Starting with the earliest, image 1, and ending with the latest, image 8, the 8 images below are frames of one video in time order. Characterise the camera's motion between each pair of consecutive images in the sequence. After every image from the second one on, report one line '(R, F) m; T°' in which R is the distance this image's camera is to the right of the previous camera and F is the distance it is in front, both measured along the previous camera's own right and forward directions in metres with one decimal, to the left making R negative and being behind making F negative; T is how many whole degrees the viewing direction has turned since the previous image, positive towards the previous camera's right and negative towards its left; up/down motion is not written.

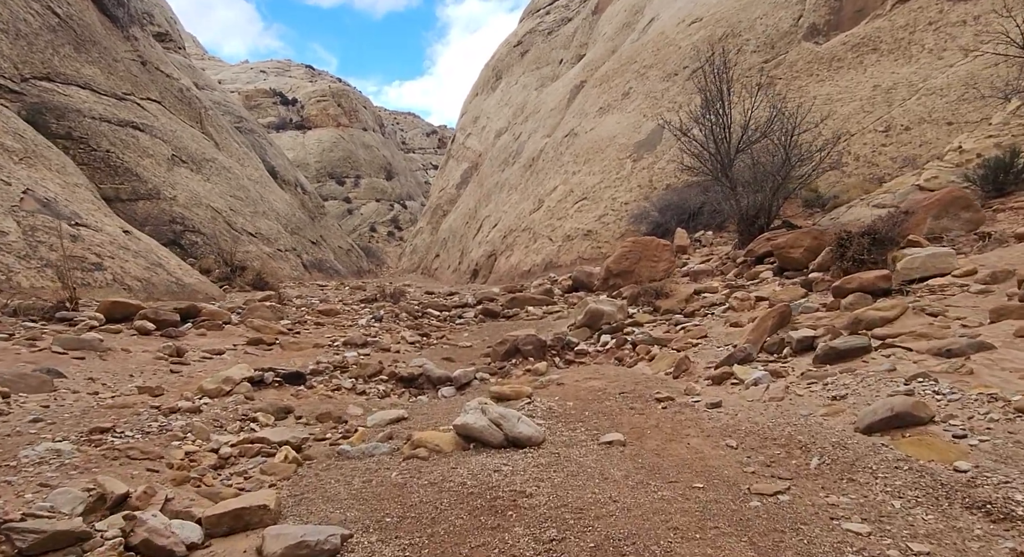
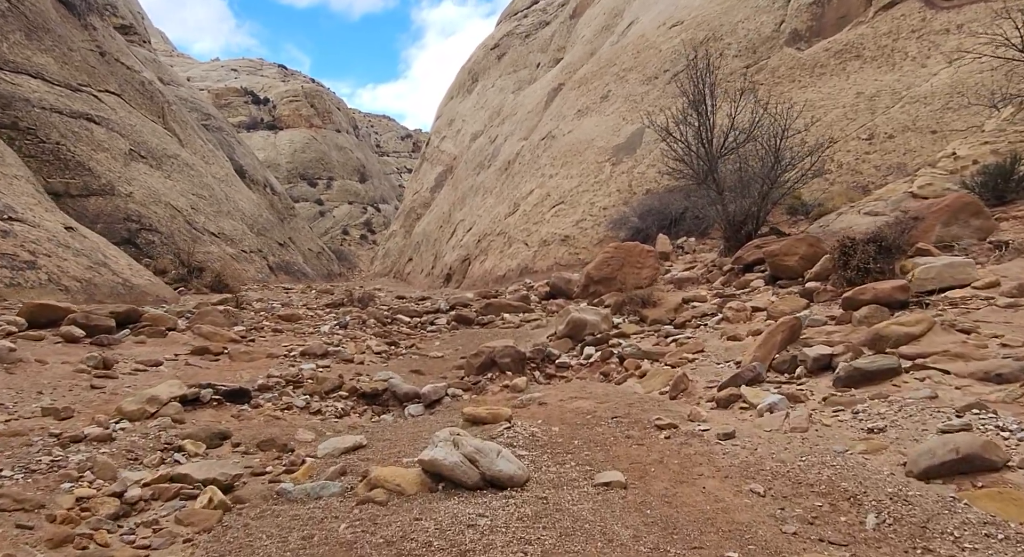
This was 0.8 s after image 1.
(0.0, +0.6) m; +2°
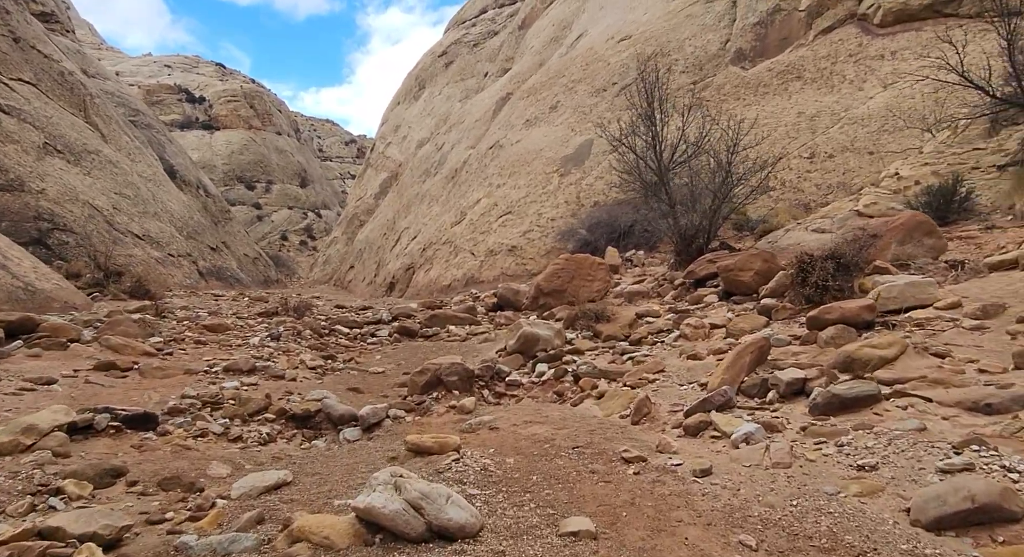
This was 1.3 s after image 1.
(0.0, +0.4) m; +4°
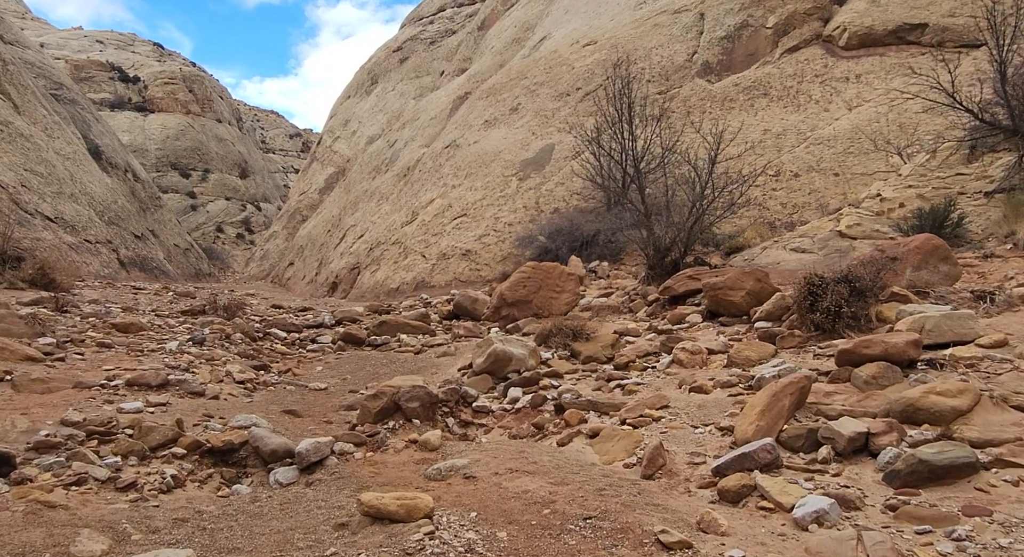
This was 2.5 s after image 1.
(-0.2, +0.9) m; +4°
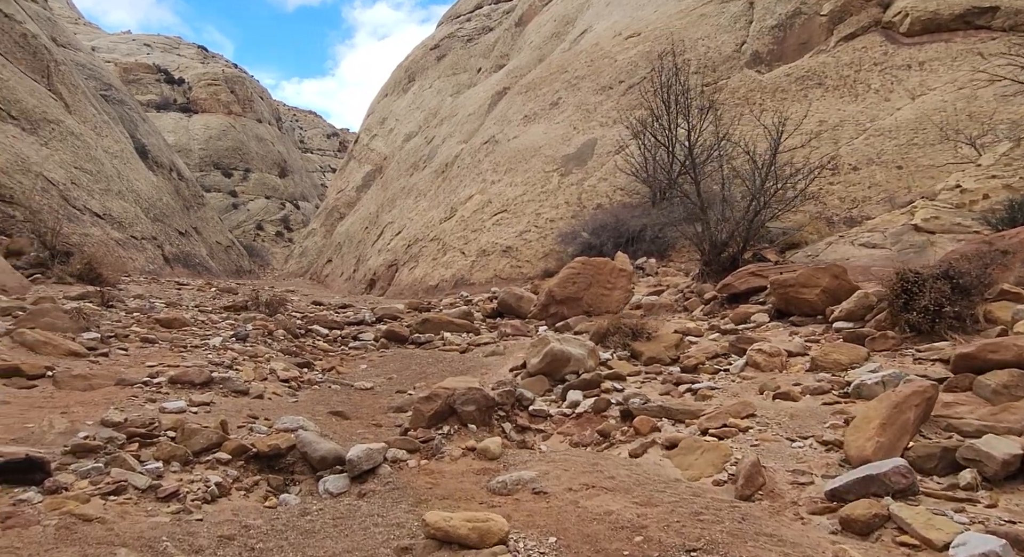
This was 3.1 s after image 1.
(-0.2, +0.4) m; -3°
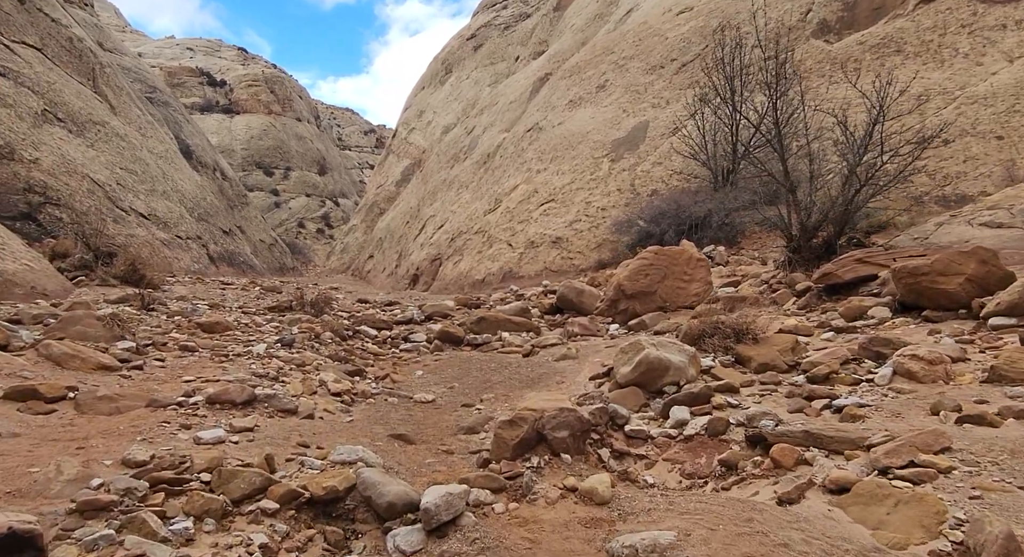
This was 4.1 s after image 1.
(-0.3, +0.8) m; -3°
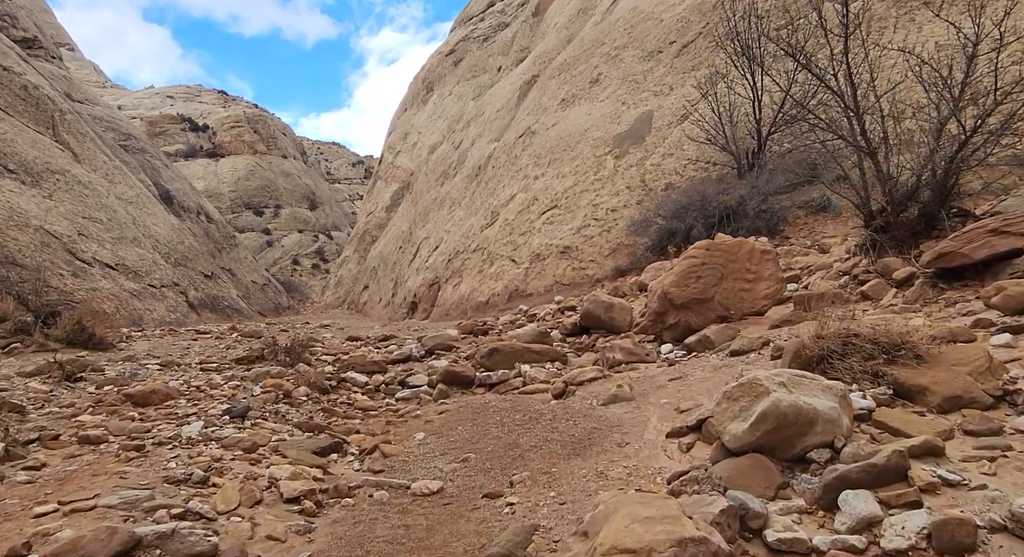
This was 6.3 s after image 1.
(-0.1, +1.8) m; 0°
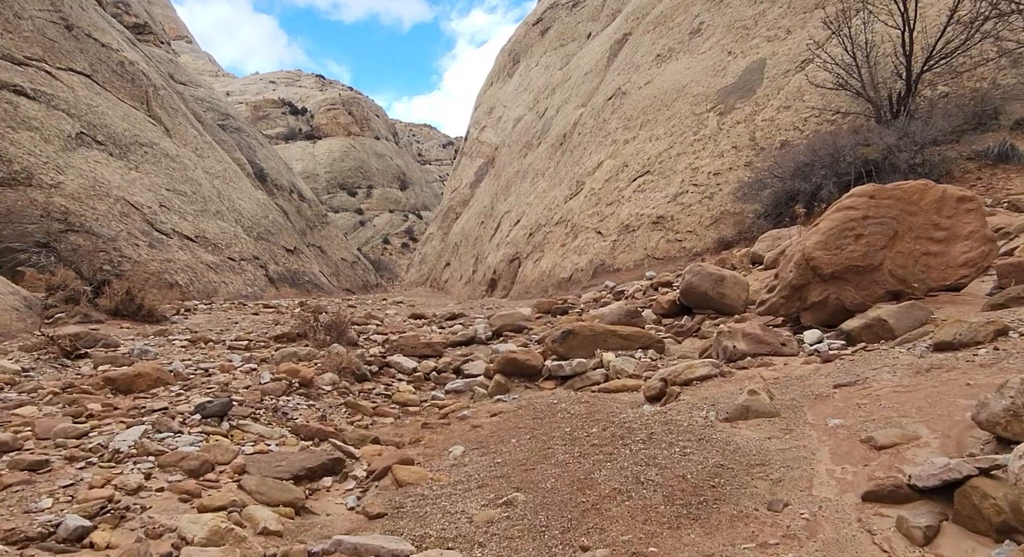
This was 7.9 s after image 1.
(0.0, +1.6) m; -7°
